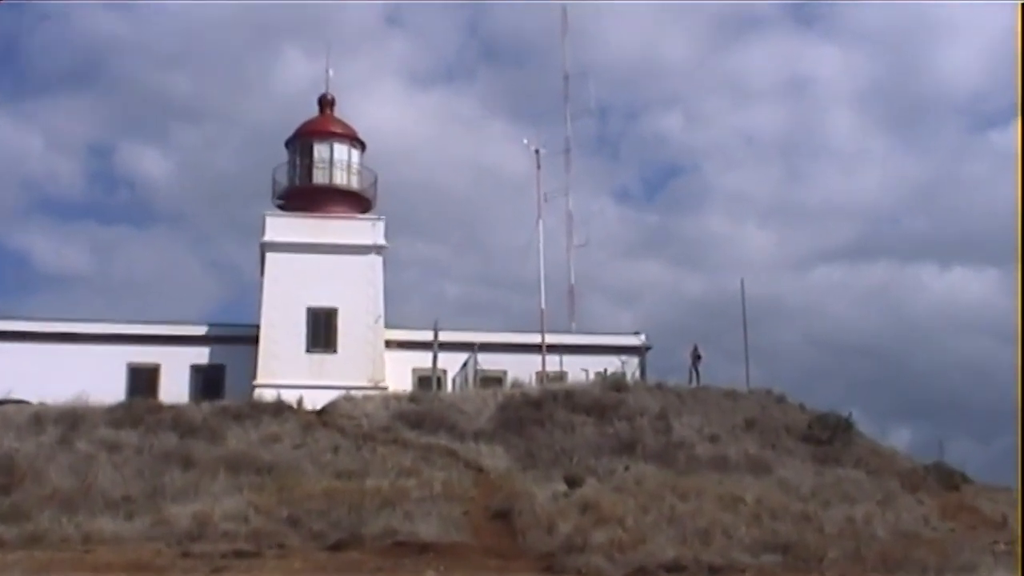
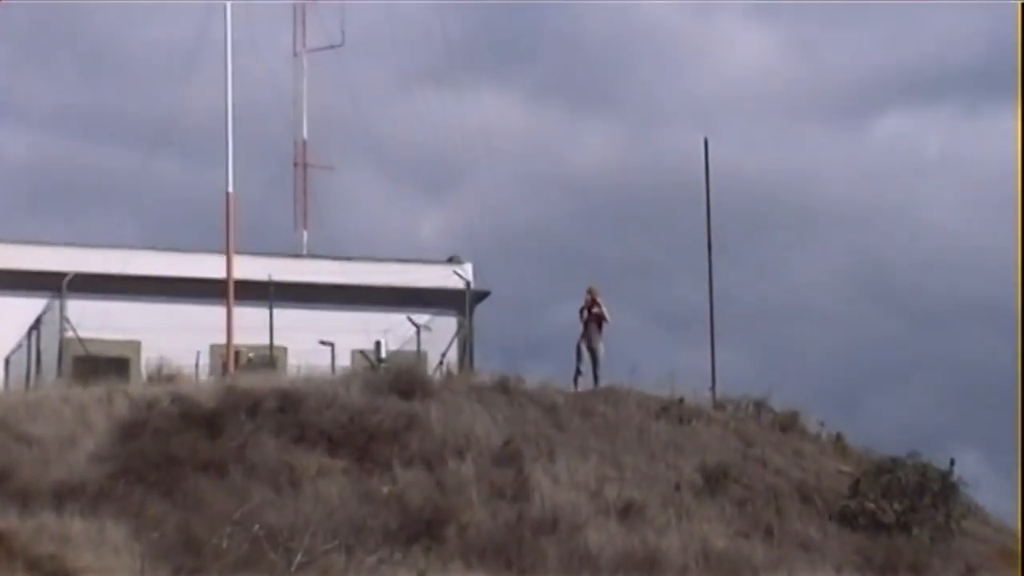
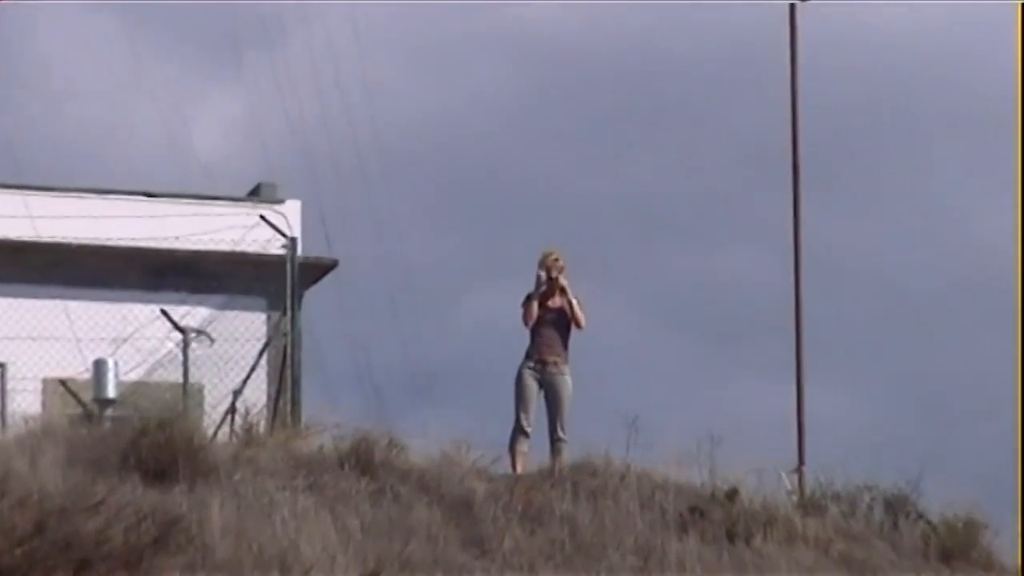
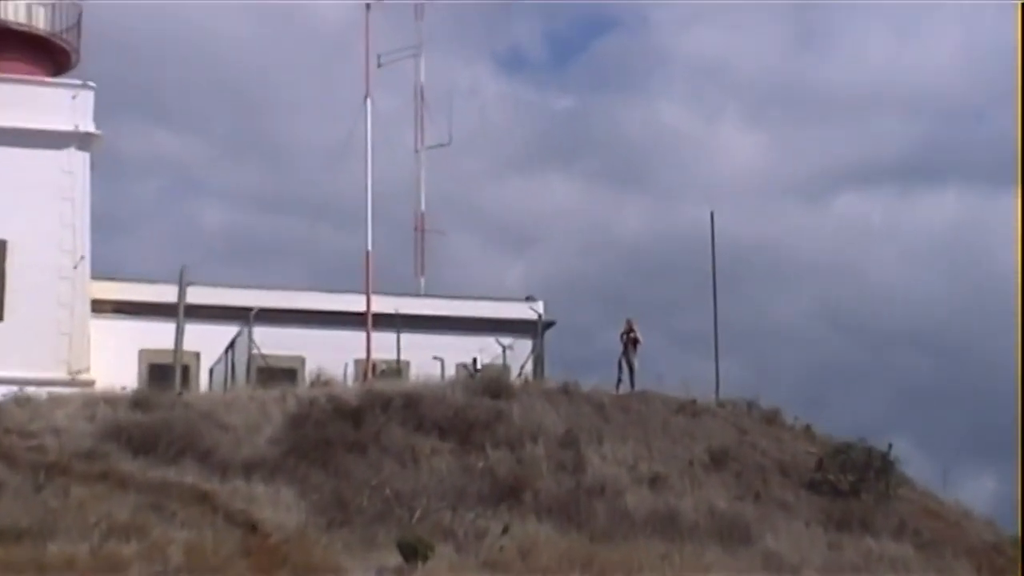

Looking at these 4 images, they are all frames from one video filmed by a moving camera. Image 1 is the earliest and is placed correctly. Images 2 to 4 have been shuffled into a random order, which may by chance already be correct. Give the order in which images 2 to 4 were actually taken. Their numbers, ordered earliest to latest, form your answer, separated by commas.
4, 2, 3
